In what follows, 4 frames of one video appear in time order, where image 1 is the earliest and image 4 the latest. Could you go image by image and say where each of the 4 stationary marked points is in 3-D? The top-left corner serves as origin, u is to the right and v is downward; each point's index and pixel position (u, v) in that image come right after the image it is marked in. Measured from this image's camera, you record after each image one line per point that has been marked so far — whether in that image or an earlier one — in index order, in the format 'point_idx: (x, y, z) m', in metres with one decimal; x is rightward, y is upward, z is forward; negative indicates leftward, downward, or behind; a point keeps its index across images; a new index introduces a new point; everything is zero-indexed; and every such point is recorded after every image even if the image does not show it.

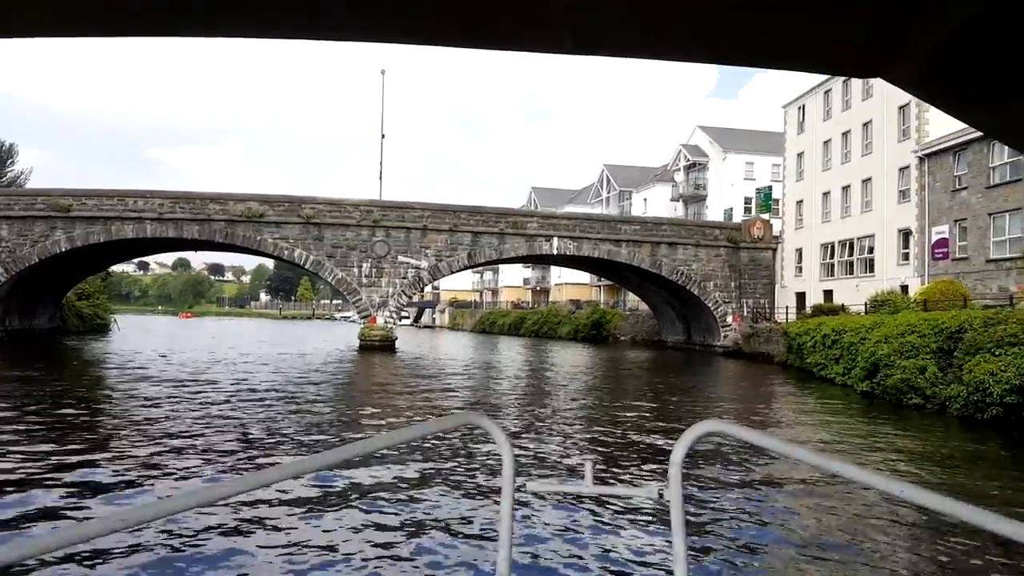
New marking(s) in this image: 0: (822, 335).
0: (+7.1, -1.1, +18.2) m
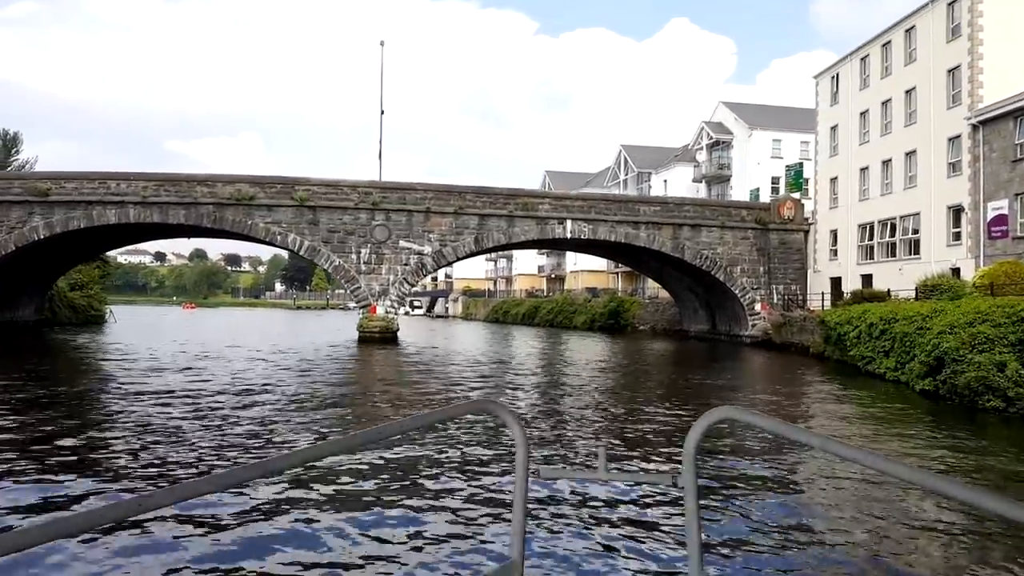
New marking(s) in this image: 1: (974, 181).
0: (+7.3, -0.8, +16.2) m
1: (+11.0, +2.6, +18.8) m
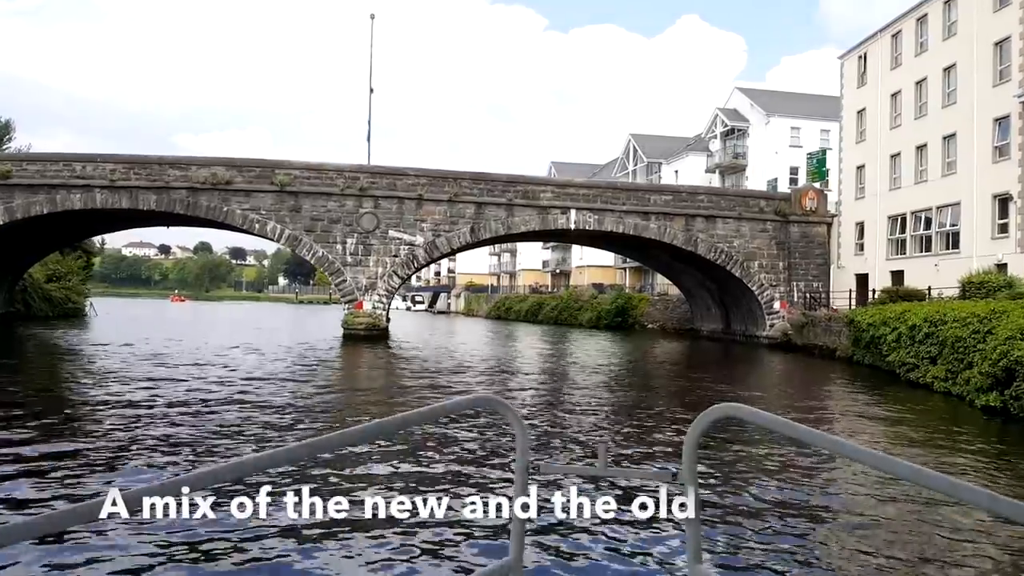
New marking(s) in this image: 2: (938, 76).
0: (+7.1, -0.7, +14.3) m
1: (+10.9, +2.6, +16.8) m
2: (+10.7, +5.3, +19.9) m
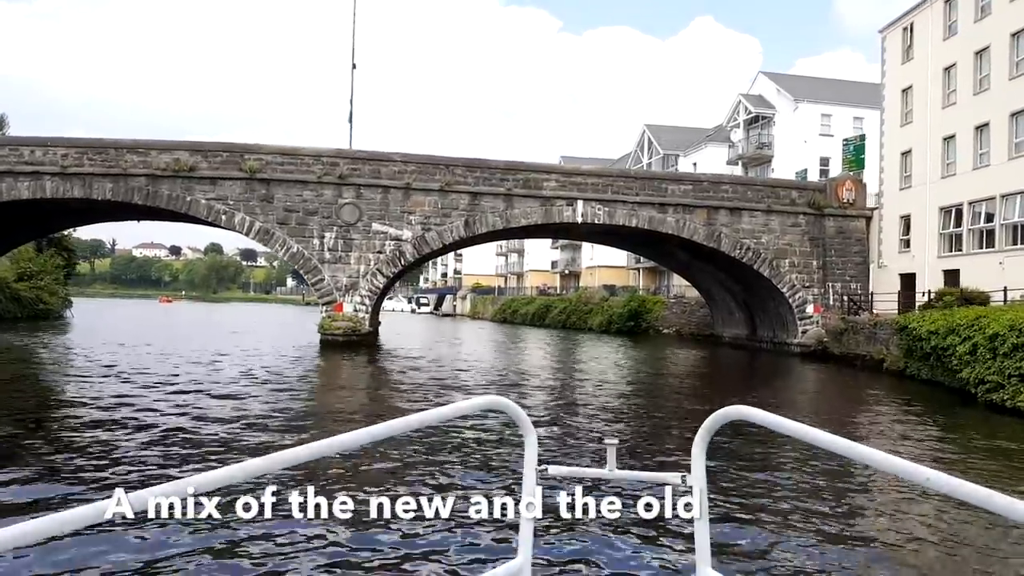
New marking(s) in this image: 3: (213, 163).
0: (+7.0, -0.7, +11.7) m
1: (+10.8, +2.6, +14.2) m
2: (+10.7, +5.3, +17.3) m
3: (-7.2, +3.0, +19.2) m
